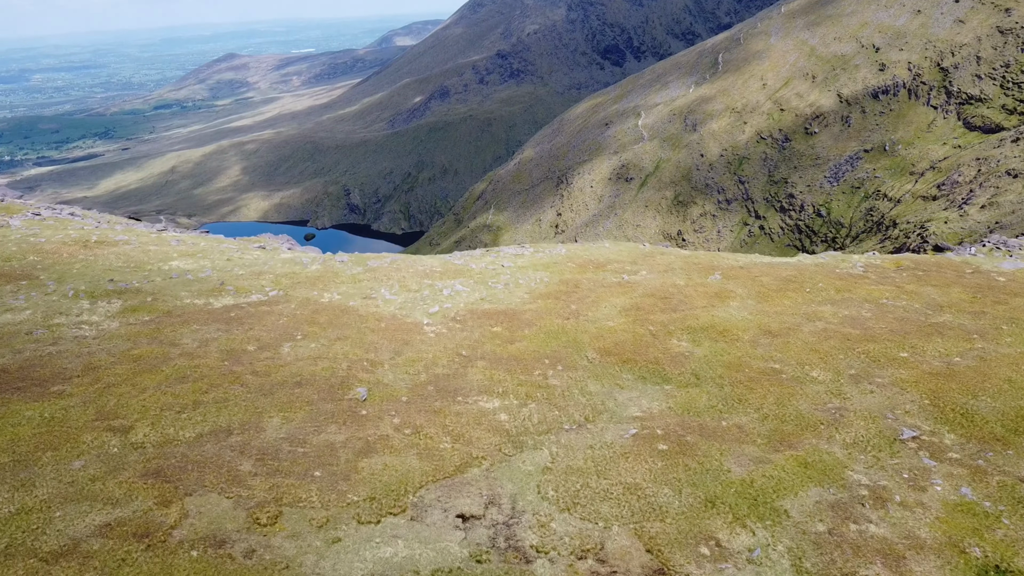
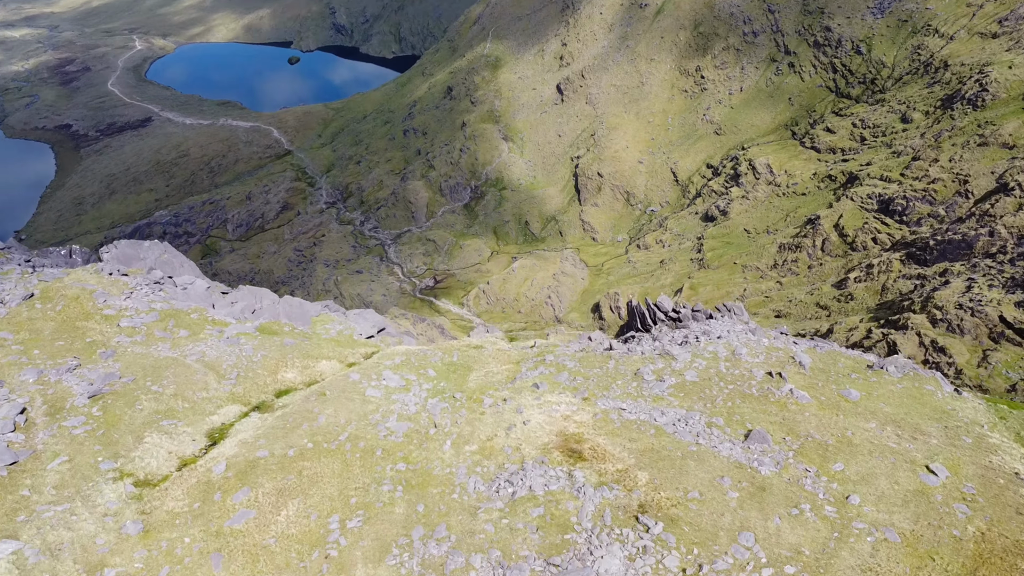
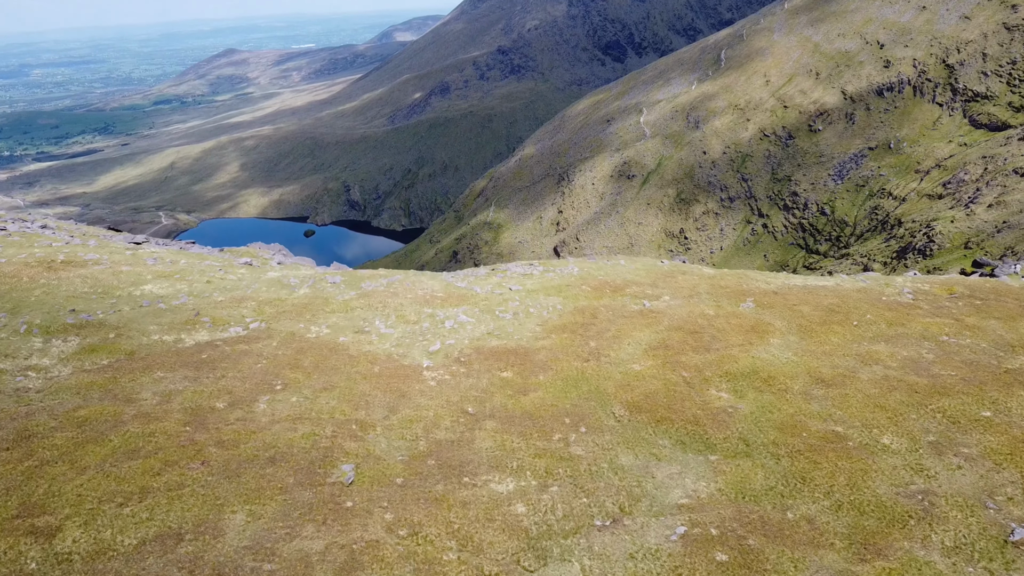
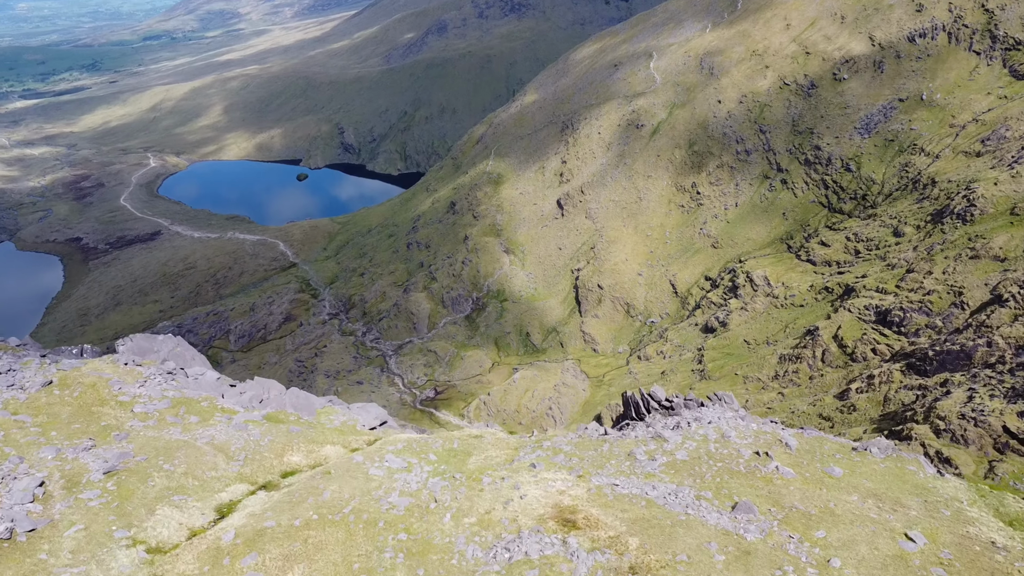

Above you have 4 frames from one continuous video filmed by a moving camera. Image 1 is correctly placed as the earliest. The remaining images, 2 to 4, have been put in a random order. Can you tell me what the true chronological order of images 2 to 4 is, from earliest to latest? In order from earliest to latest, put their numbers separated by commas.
3, 4, 2
